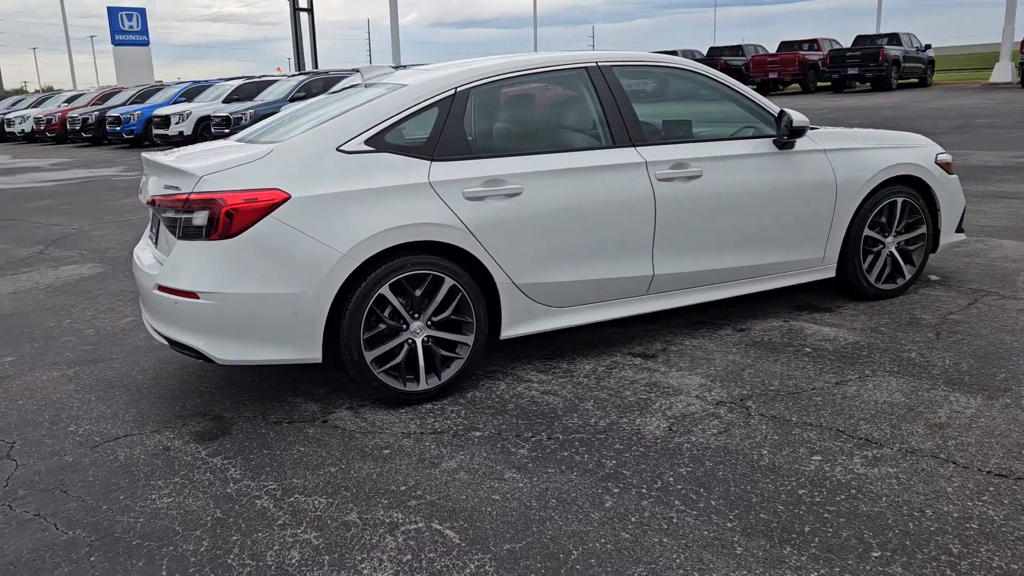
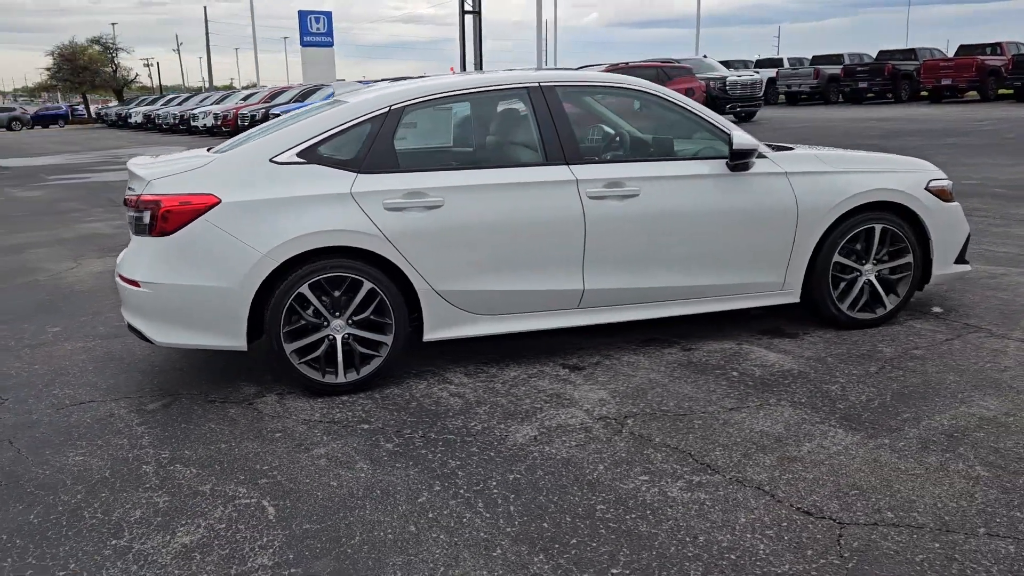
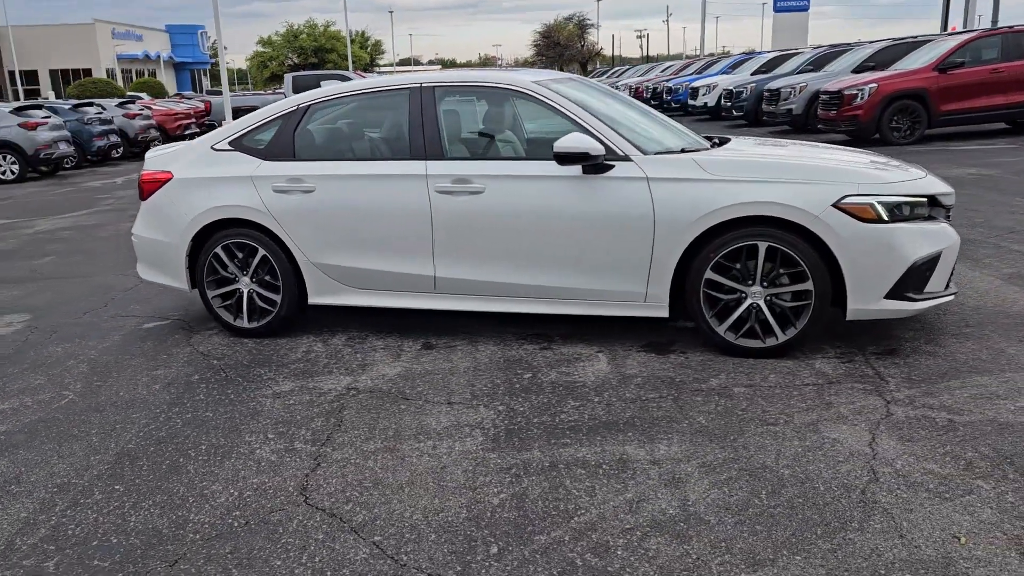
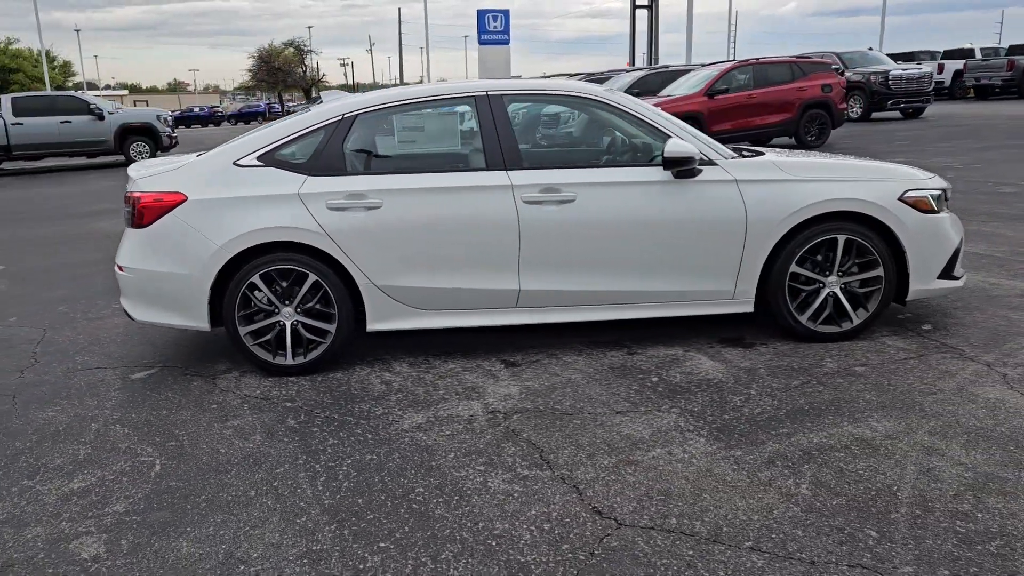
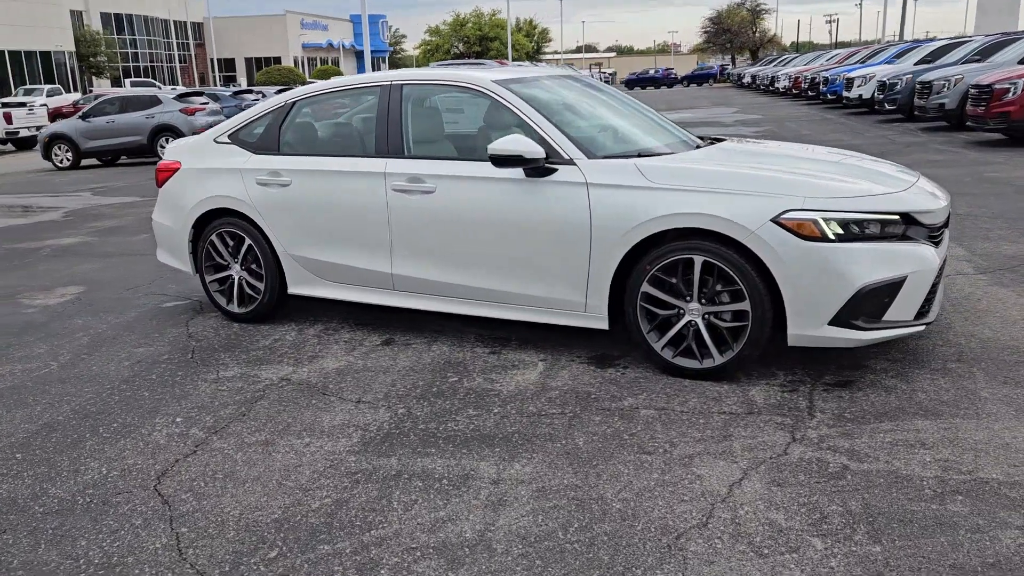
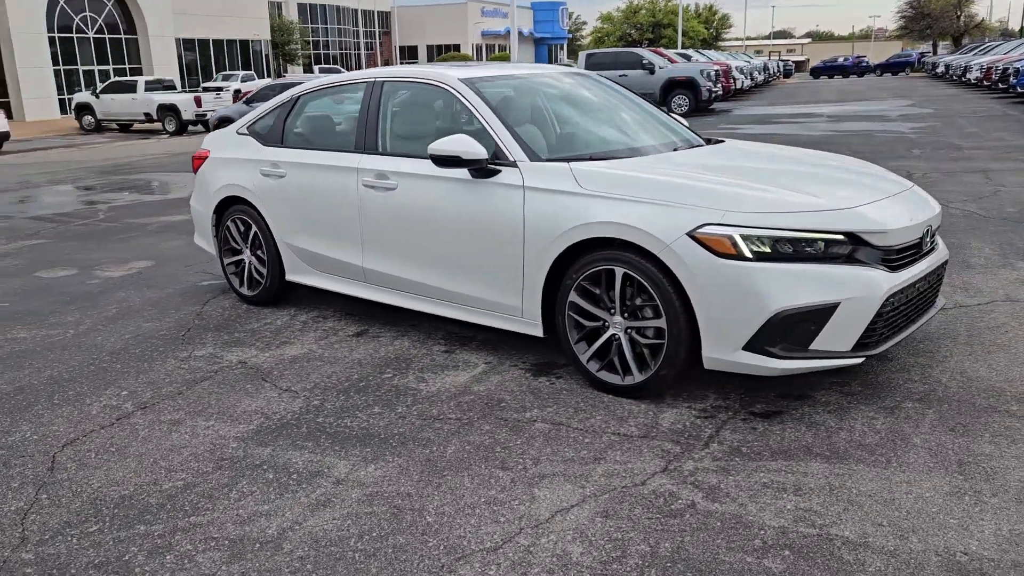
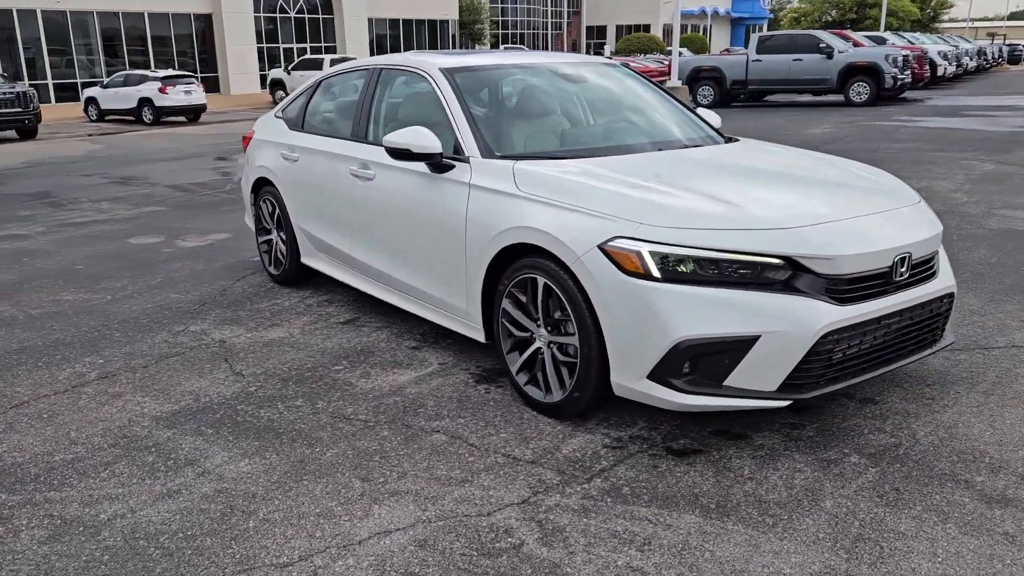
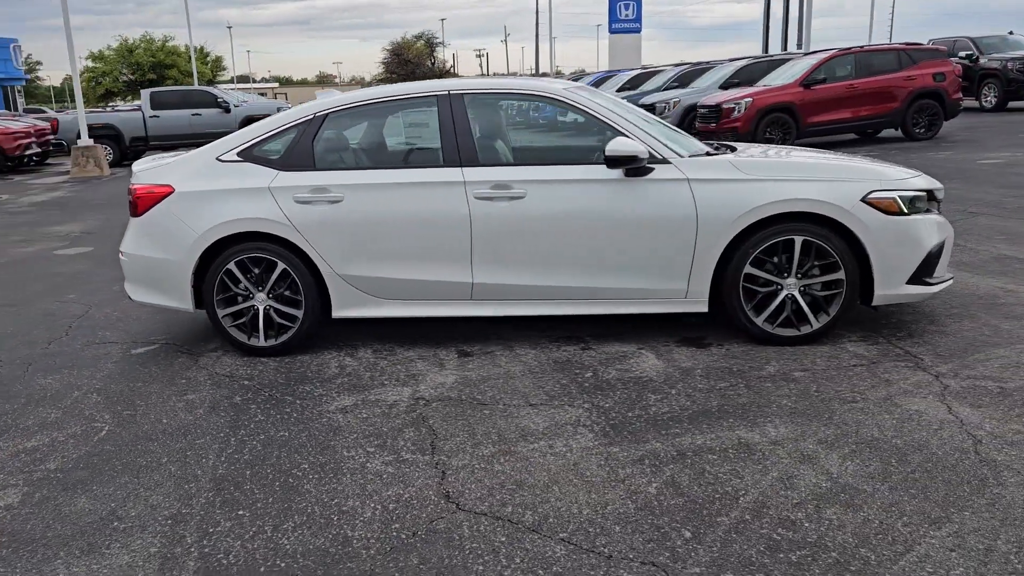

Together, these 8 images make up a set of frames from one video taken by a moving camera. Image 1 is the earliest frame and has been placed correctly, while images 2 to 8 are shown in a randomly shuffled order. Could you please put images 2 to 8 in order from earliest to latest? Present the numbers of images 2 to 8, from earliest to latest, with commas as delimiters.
2, 4, 8, 3, 5, 6, 7
